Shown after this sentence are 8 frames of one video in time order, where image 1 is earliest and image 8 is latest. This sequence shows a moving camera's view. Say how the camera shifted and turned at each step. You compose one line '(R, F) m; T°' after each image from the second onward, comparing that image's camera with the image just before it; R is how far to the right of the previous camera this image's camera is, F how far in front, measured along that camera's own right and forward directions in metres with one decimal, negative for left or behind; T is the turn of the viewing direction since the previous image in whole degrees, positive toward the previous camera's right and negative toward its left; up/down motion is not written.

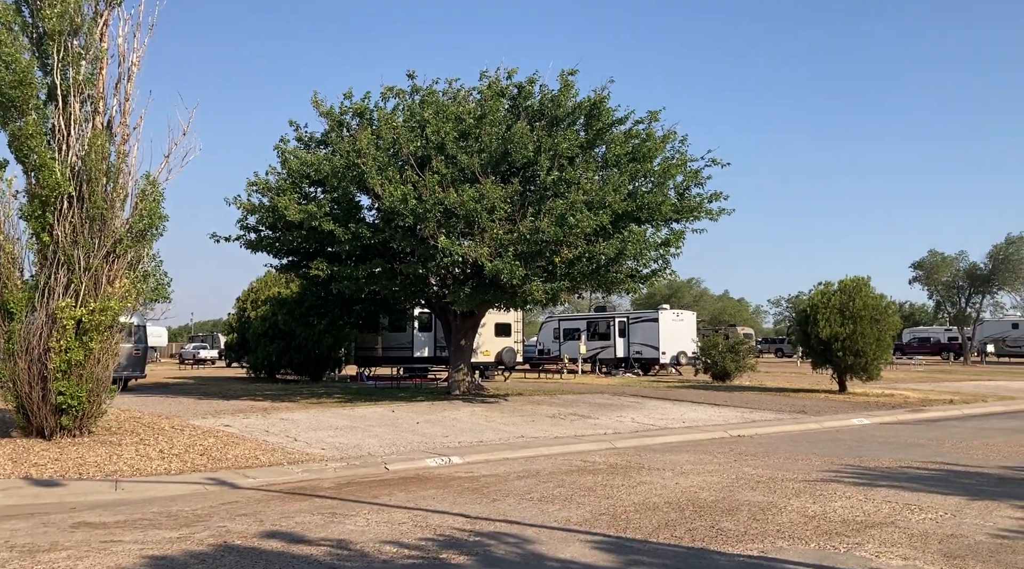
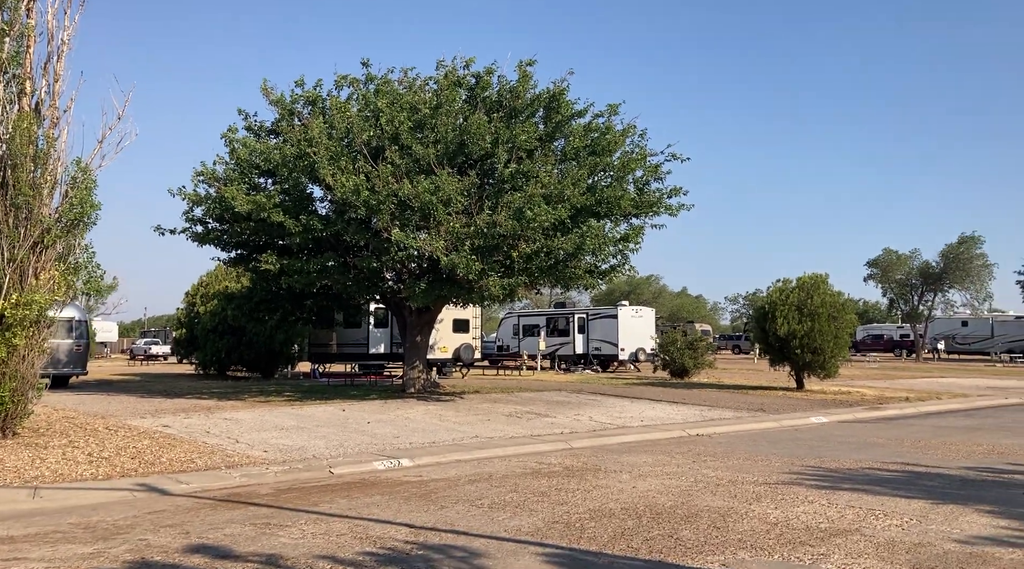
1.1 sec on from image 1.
(+0.1, +0.5) m; +2°
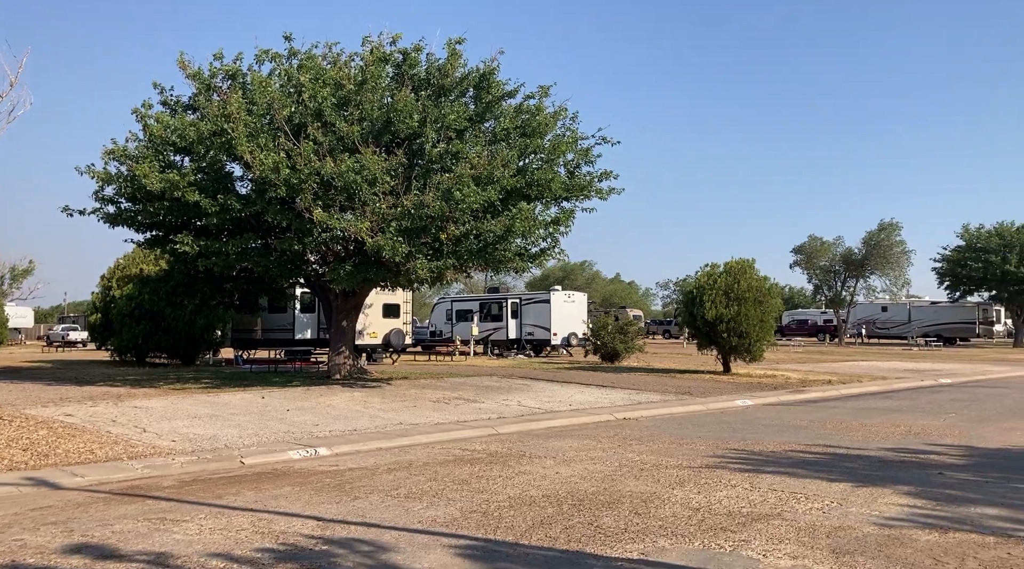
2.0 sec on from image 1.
(+0.1, +0.3) m; +4°
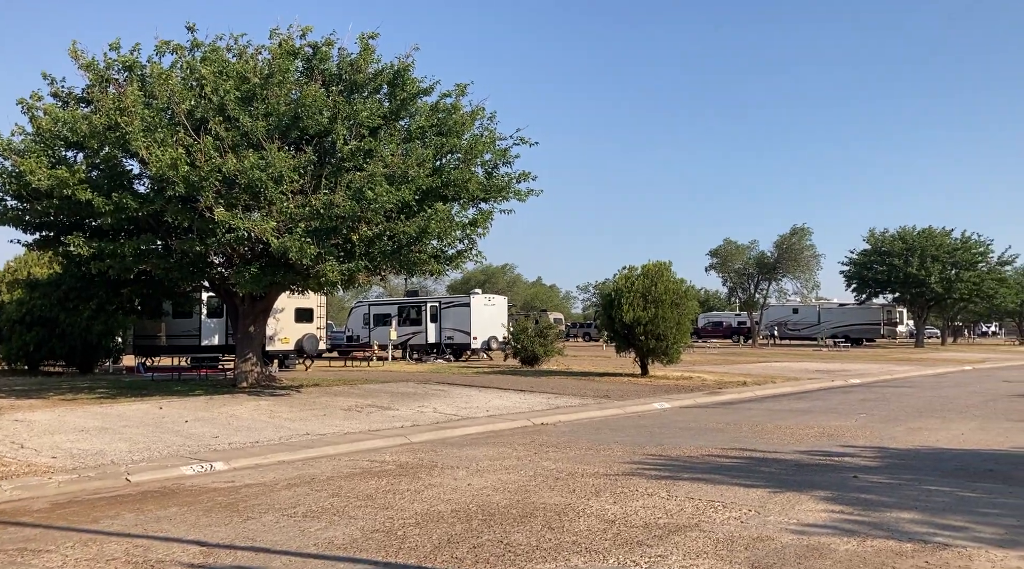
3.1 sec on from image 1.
(+0.1, +0.4) m; +5°
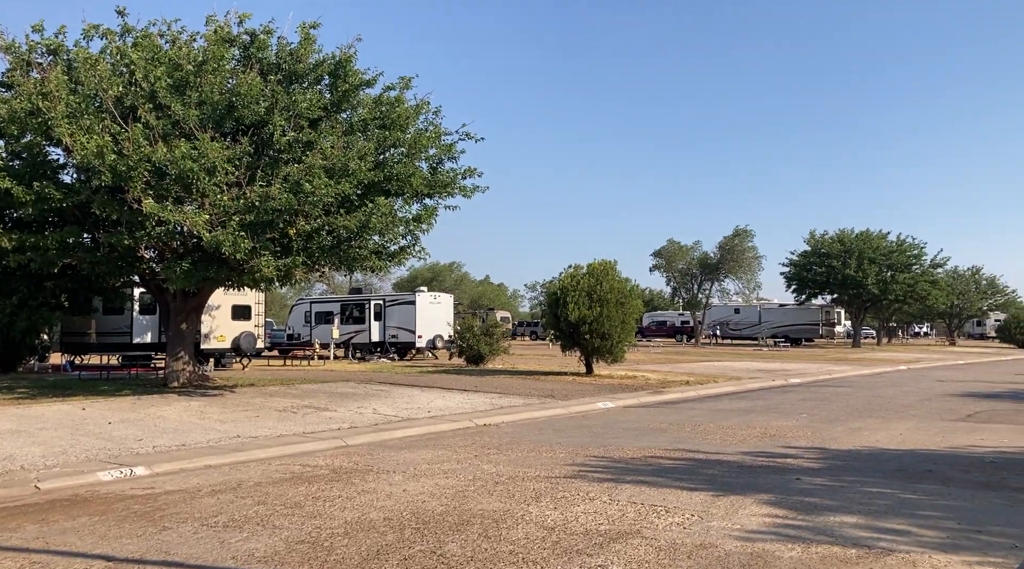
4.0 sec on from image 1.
(+0.1, +0.3) m; +3°
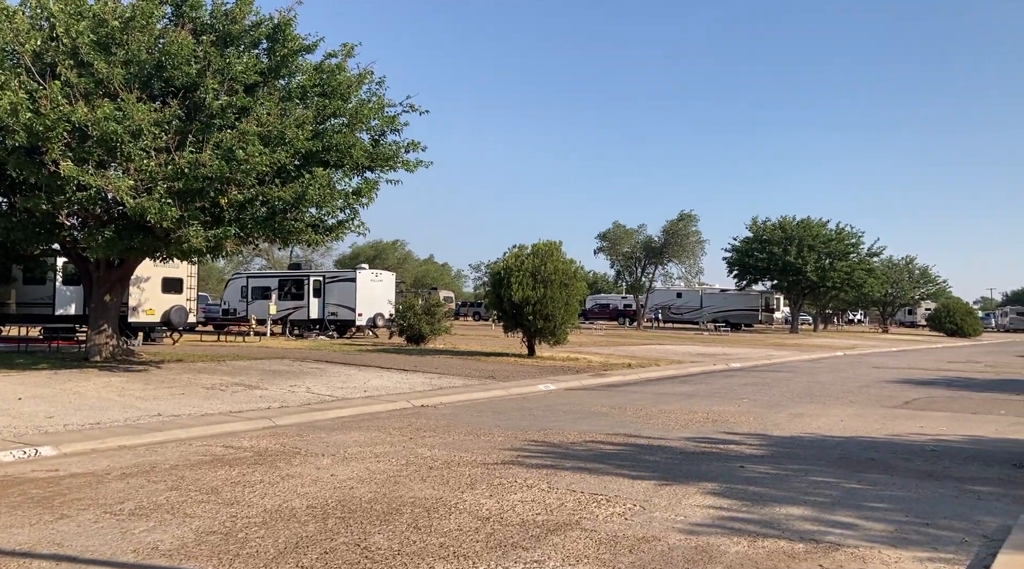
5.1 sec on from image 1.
(+0.1, +0.5) m; +3°
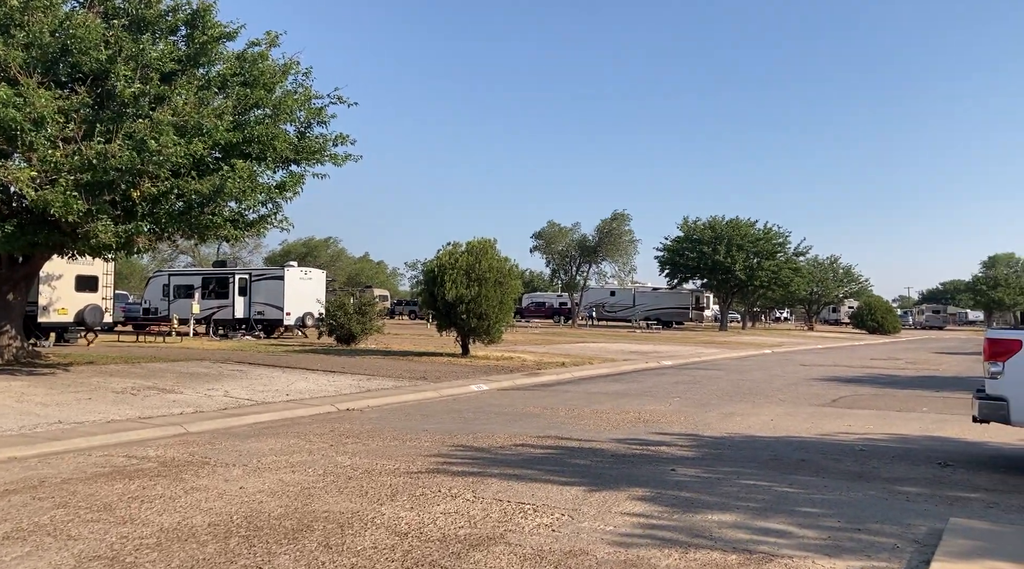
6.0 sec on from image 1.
(+0.1, +0.4) m; +4°
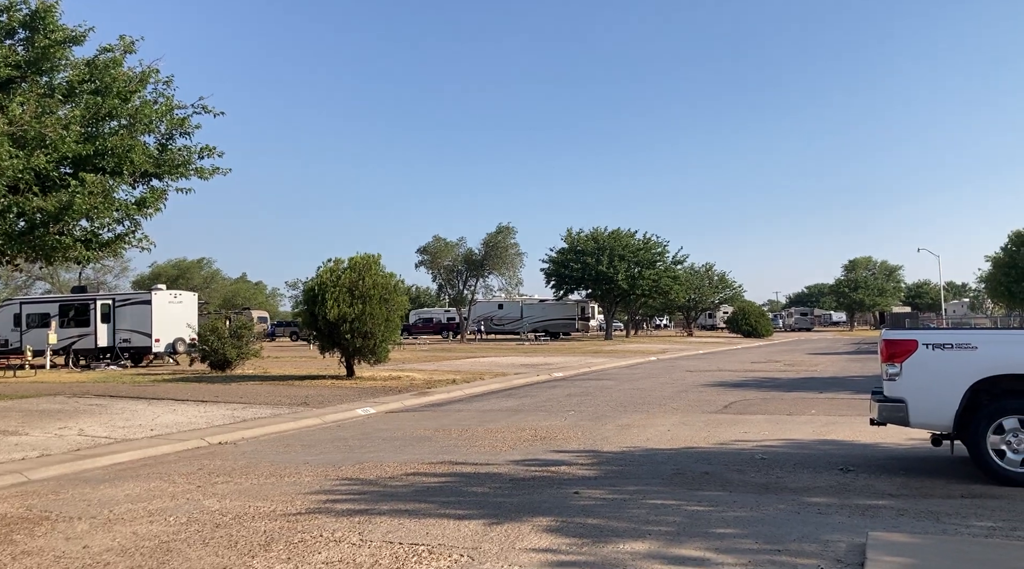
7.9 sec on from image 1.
(0.0, +0.8) m; +7°
